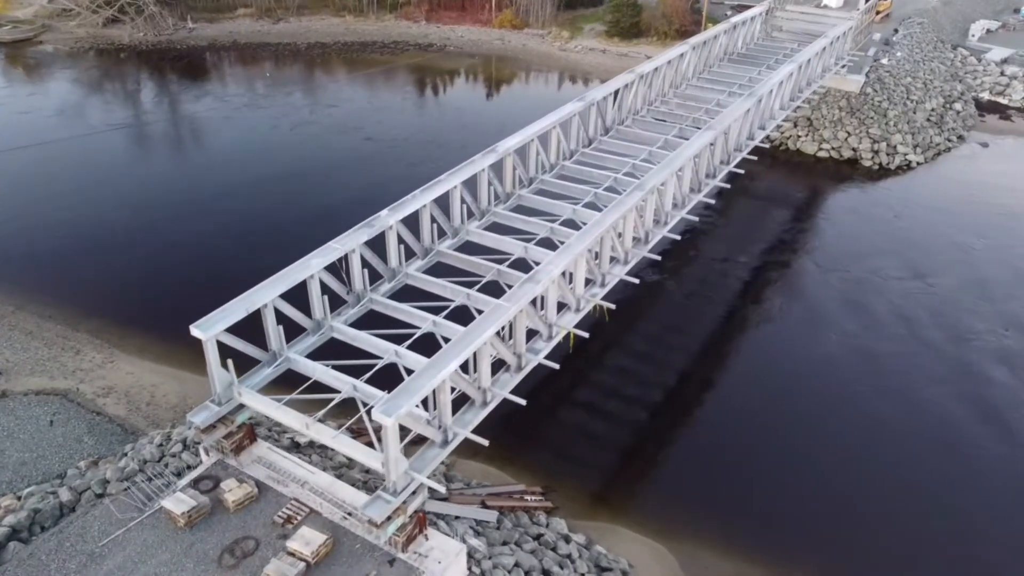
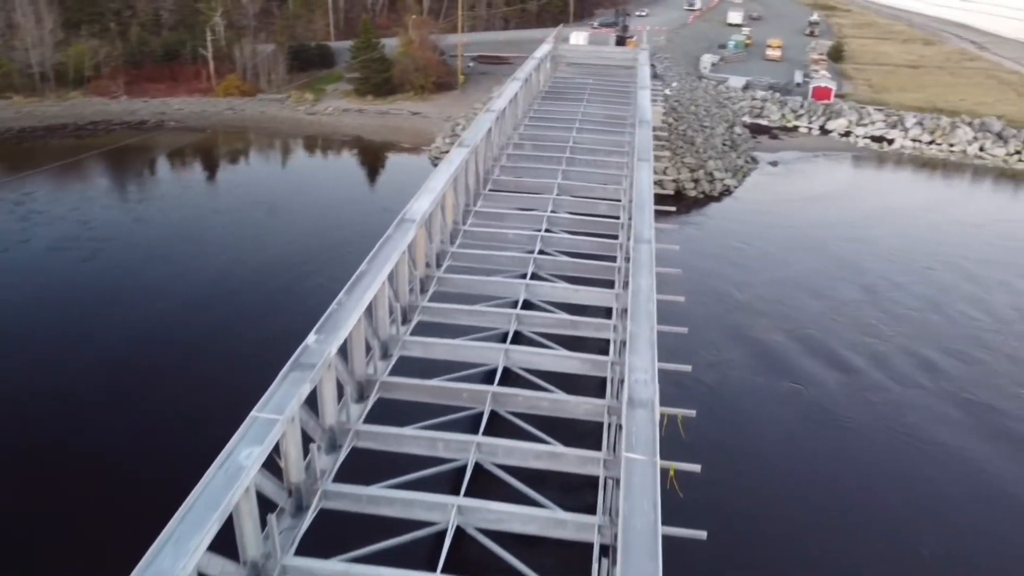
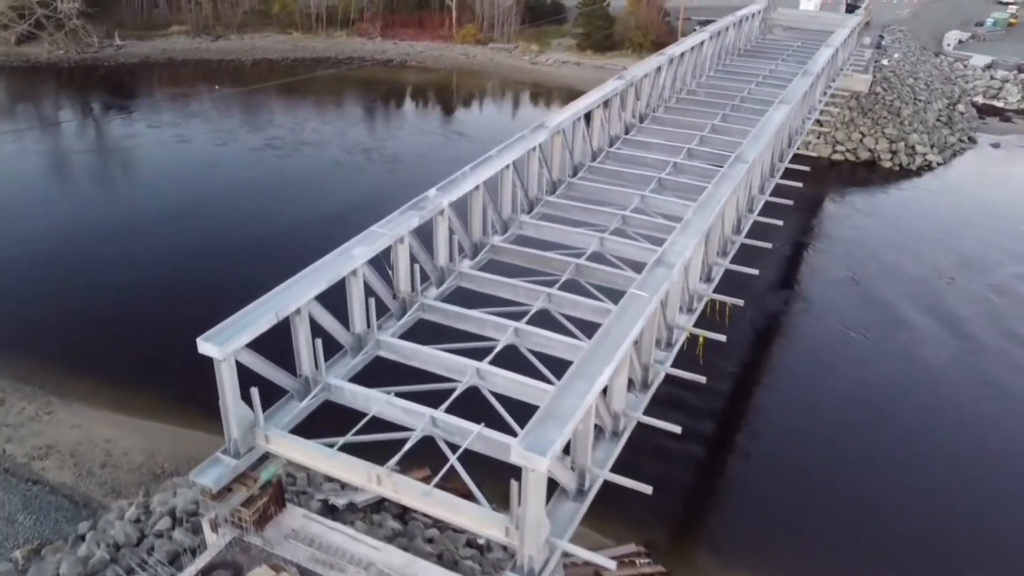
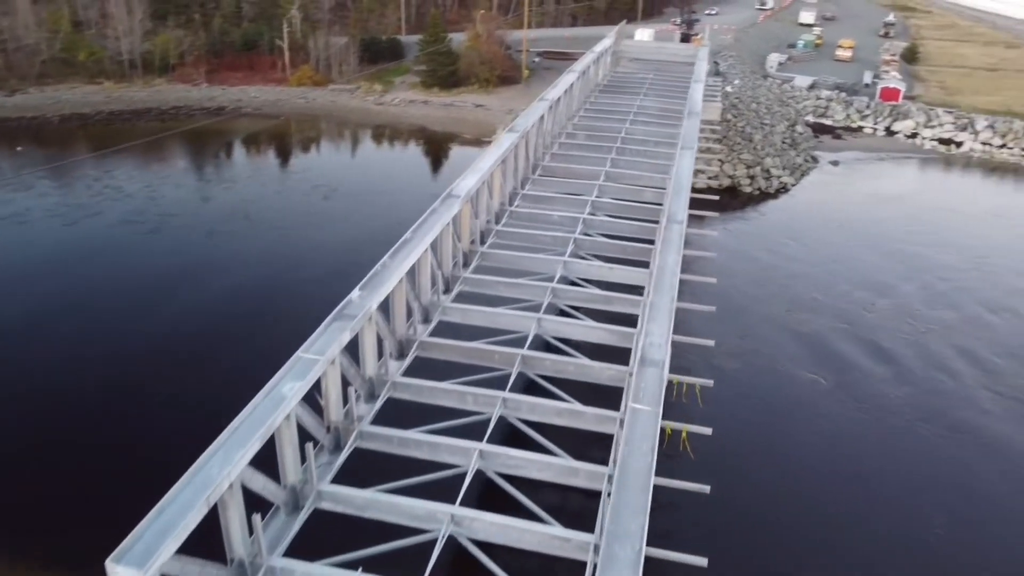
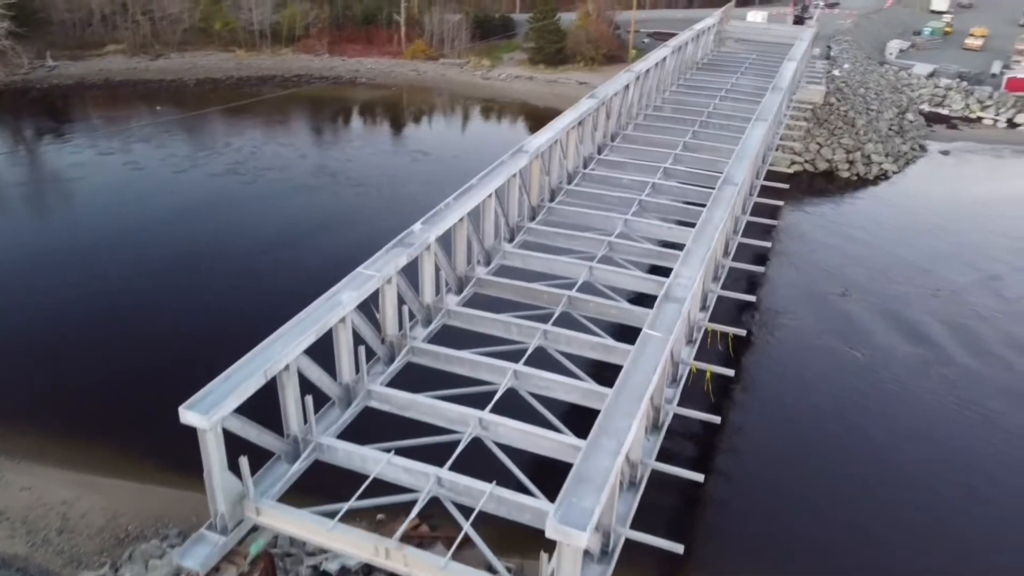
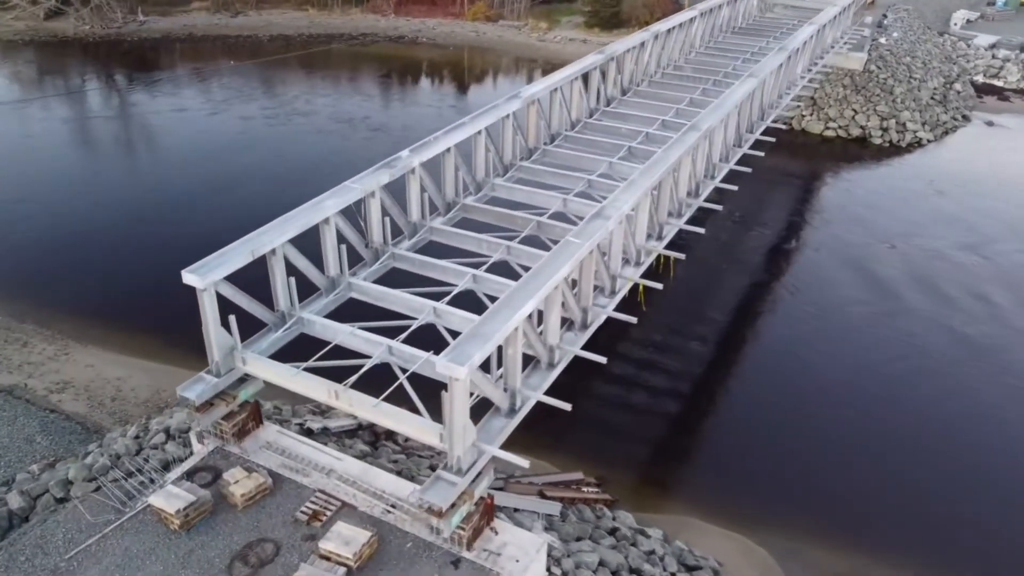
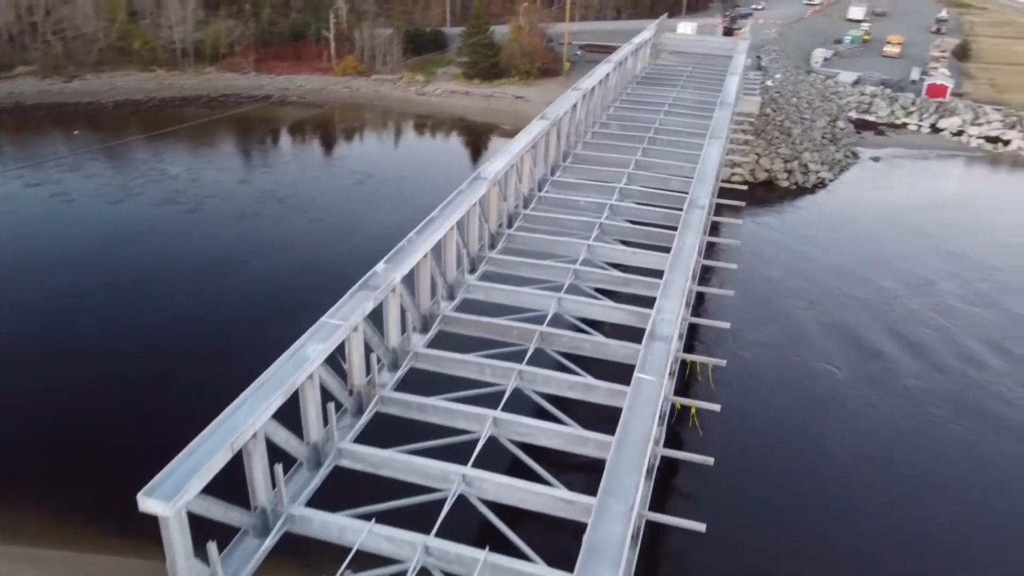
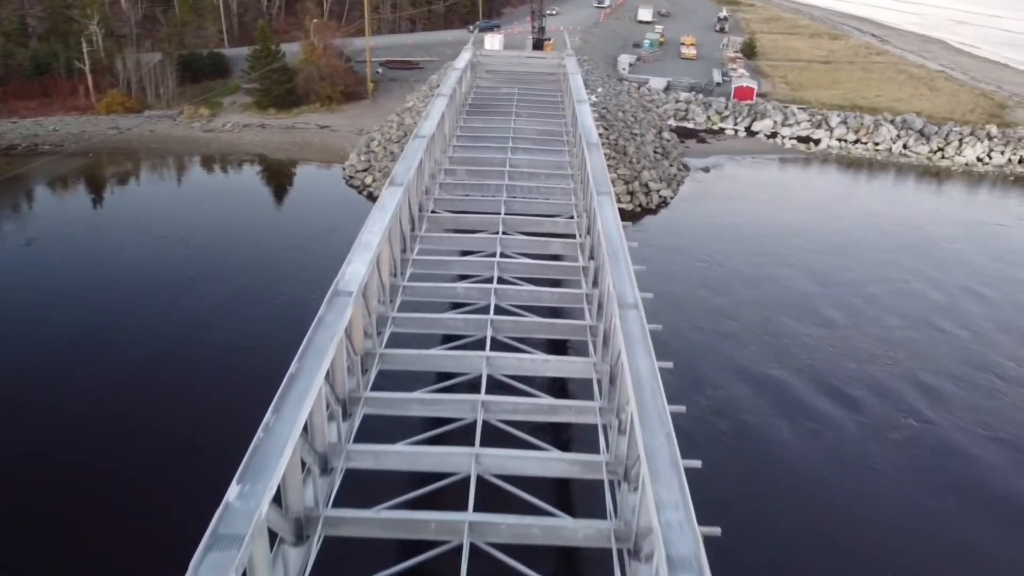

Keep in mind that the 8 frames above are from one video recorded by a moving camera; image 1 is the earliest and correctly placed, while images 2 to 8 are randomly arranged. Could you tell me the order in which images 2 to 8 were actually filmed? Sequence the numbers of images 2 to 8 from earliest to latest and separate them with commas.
6, 3, 5, 7, 4, 2, 8
